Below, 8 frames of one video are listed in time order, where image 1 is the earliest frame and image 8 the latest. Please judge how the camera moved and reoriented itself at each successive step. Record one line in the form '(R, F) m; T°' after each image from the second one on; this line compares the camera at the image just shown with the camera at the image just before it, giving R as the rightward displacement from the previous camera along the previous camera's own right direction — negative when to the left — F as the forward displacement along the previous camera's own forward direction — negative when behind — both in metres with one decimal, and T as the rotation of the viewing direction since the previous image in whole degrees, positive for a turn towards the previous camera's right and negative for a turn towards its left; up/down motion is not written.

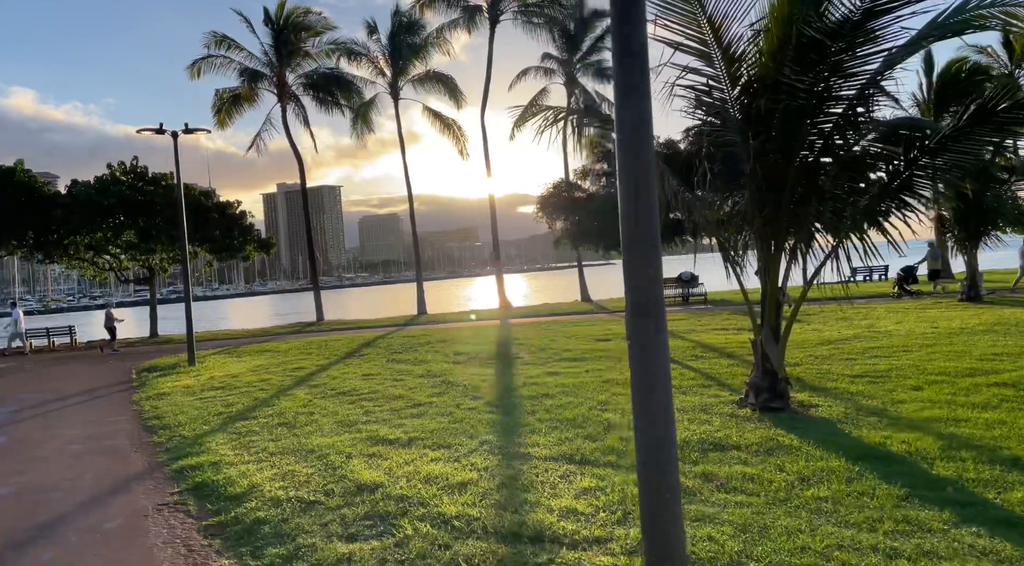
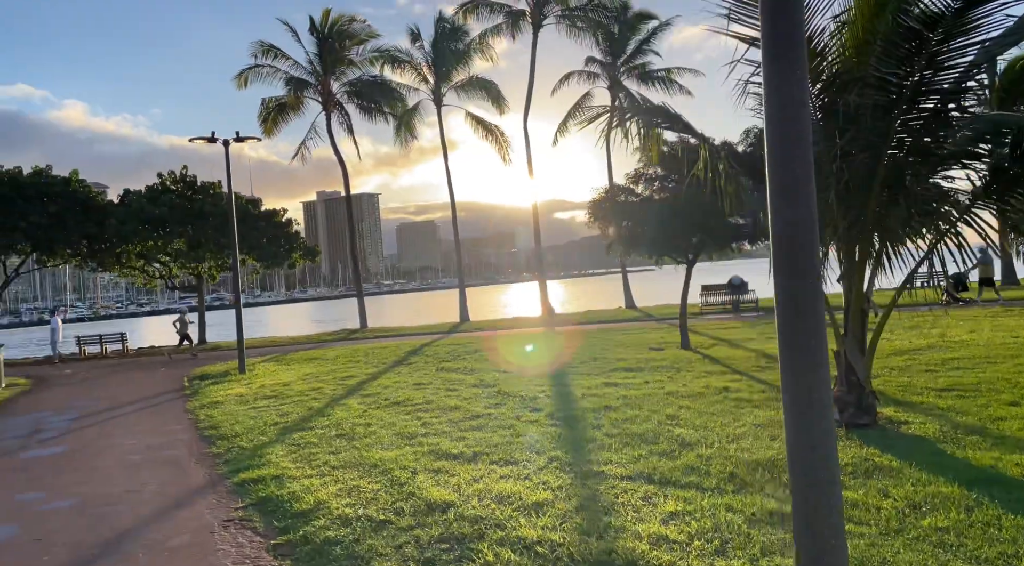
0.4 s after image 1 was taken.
(-0.3, +0.3) m; -3°
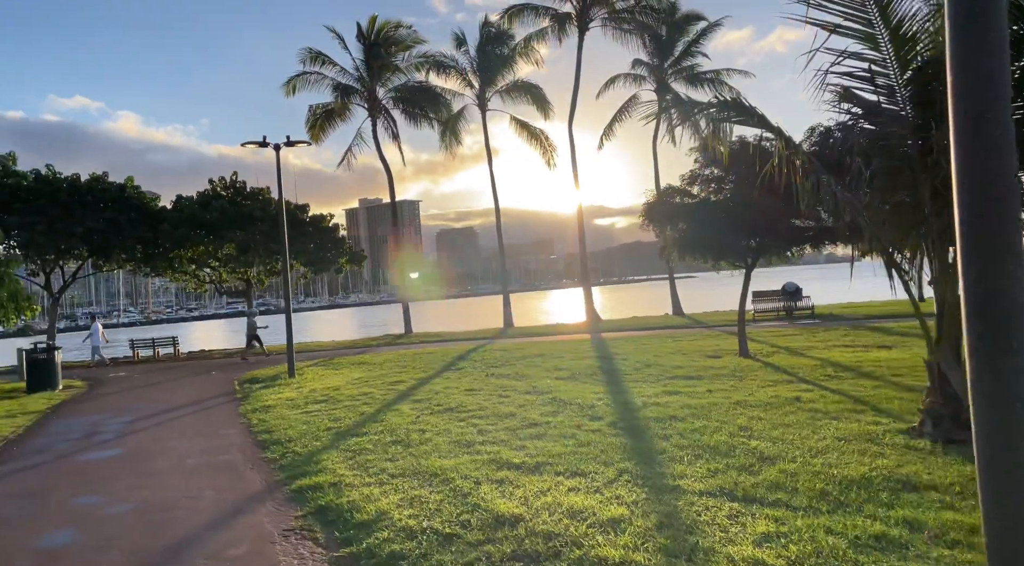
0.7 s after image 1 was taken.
(-0.2, +0.3) m; -3°
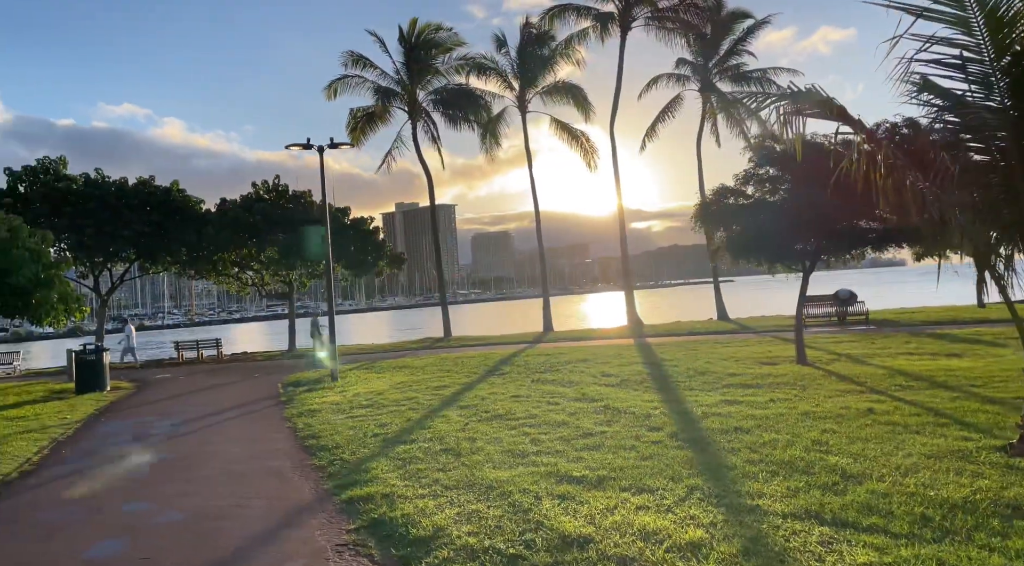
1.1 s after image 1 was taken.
(-0.2, +0.4) m; -3°
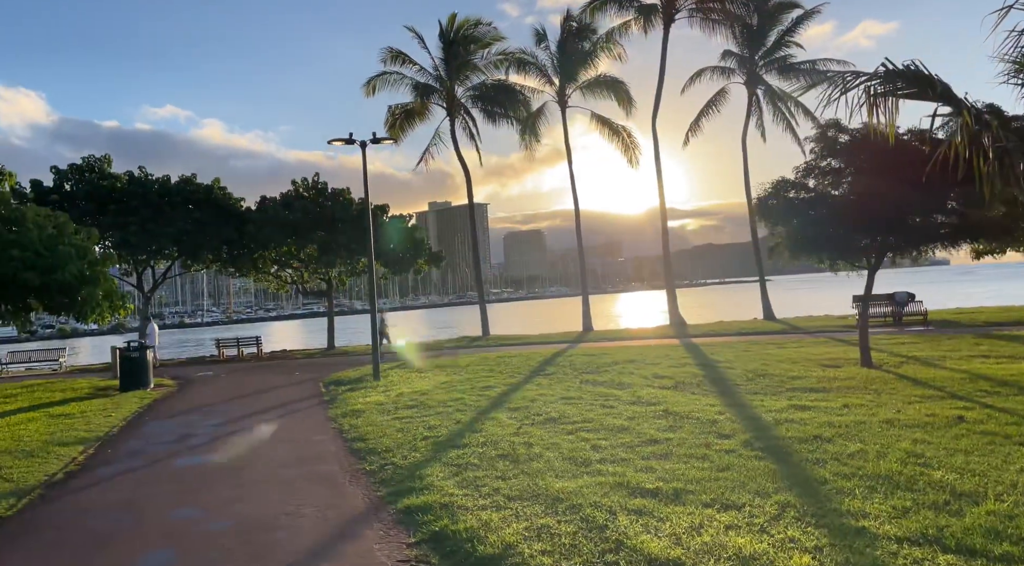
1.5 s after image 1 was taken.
(-0.3, +0.5) m; -3°
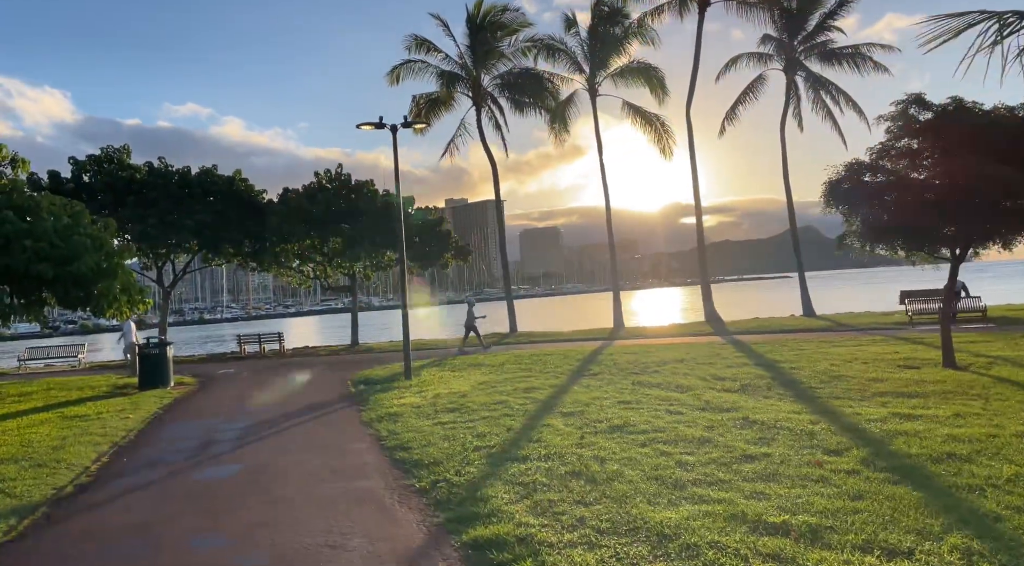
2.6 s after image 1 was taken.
(-0.5, +1.1) m; -1°
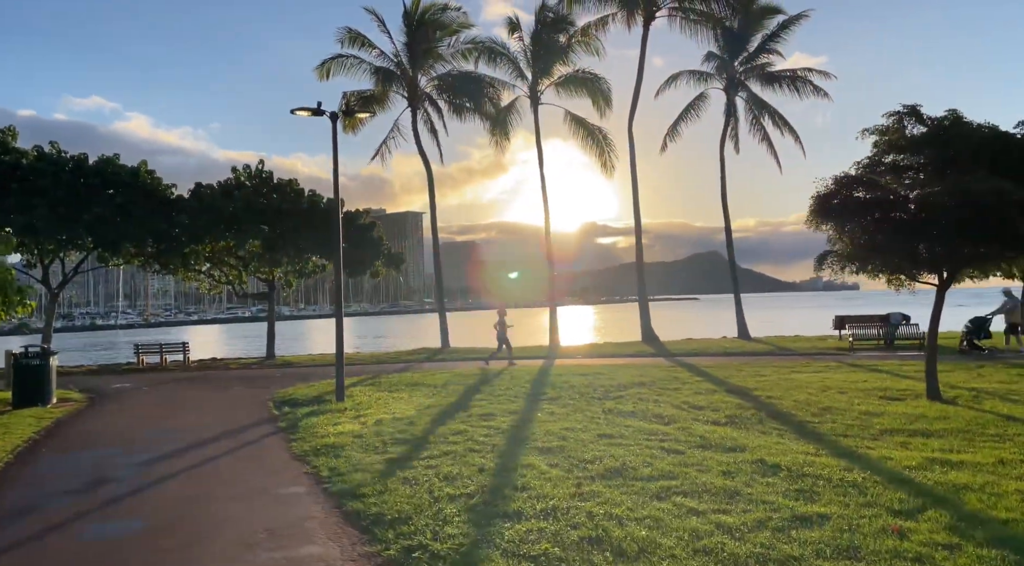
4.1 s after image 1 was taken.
(-0.7, +1.6) m; +6°
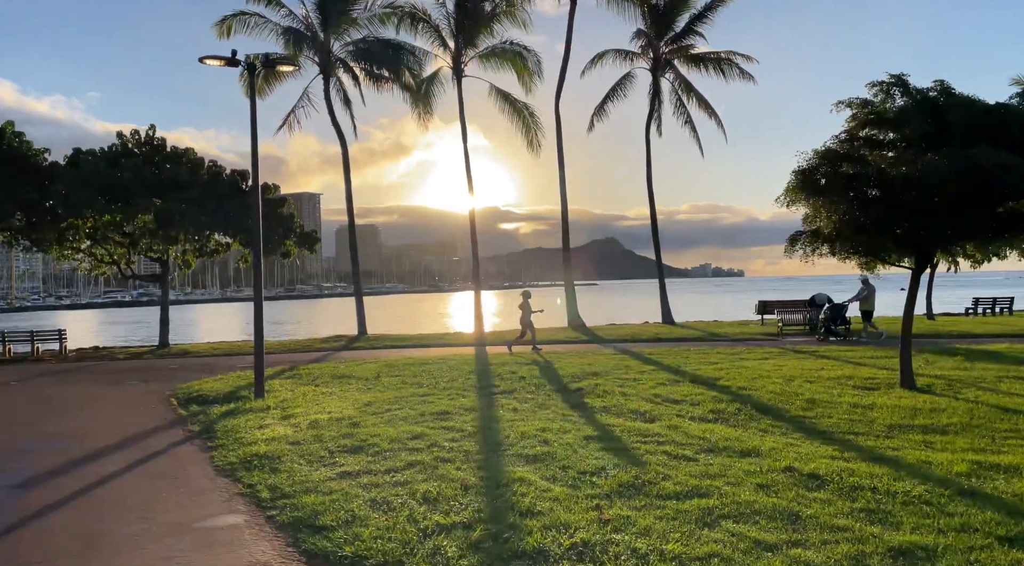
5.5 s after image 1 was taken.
(-0.8, +1.5) m; +8°
